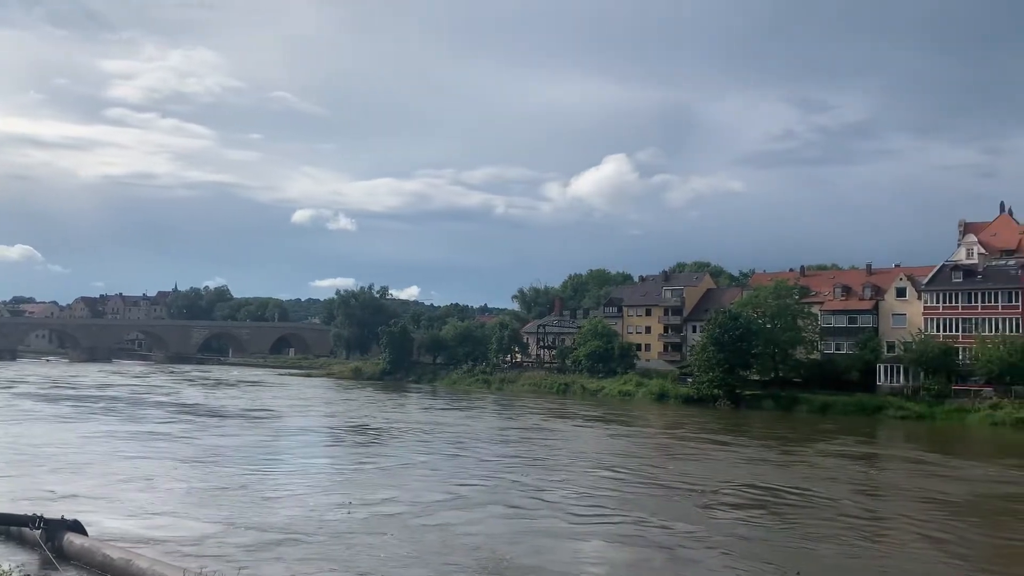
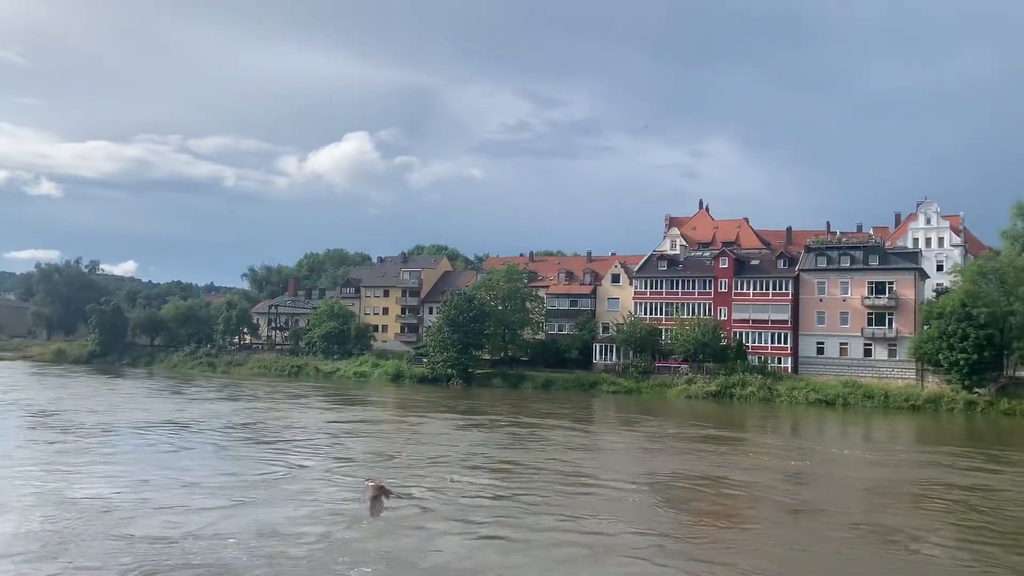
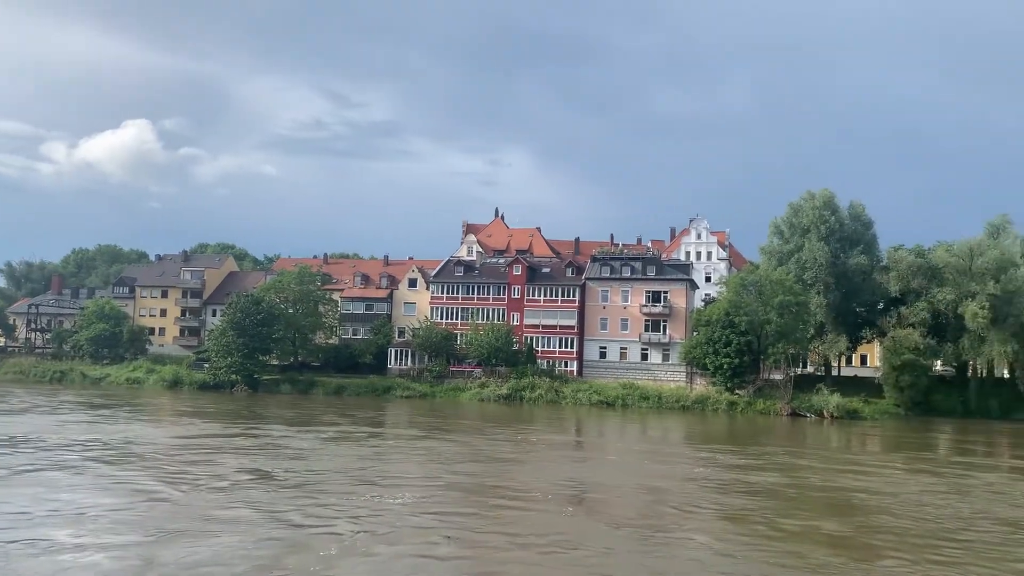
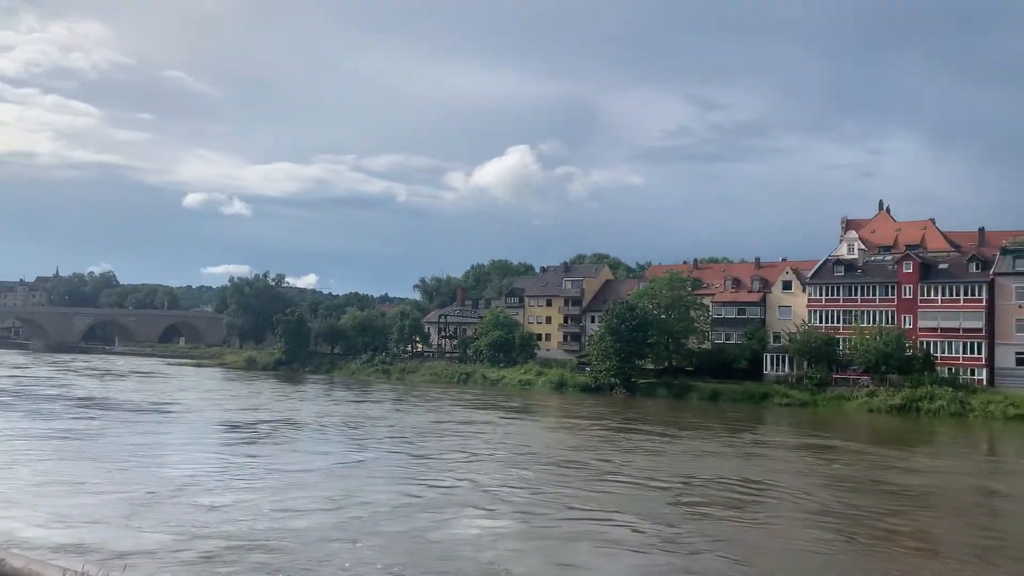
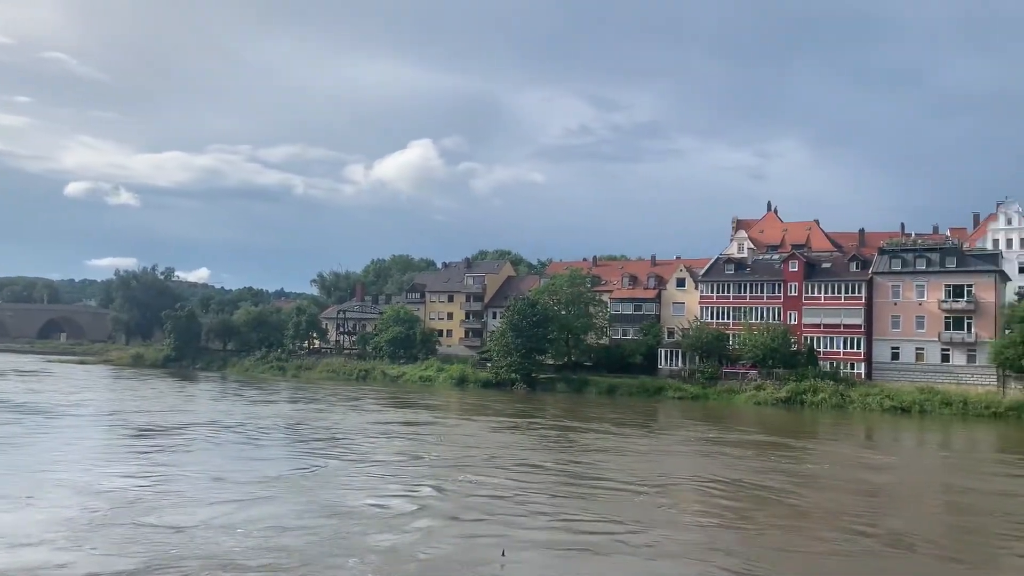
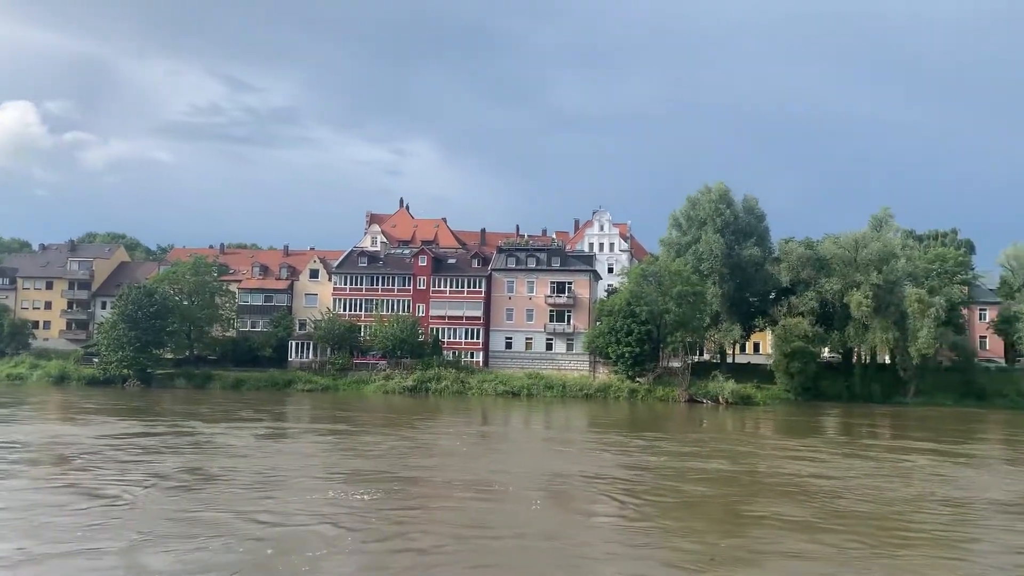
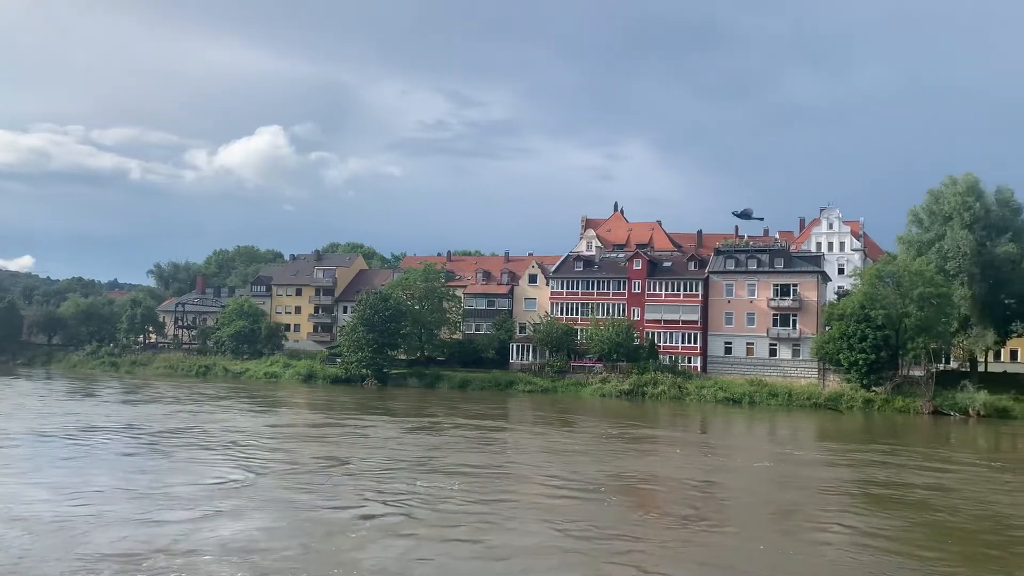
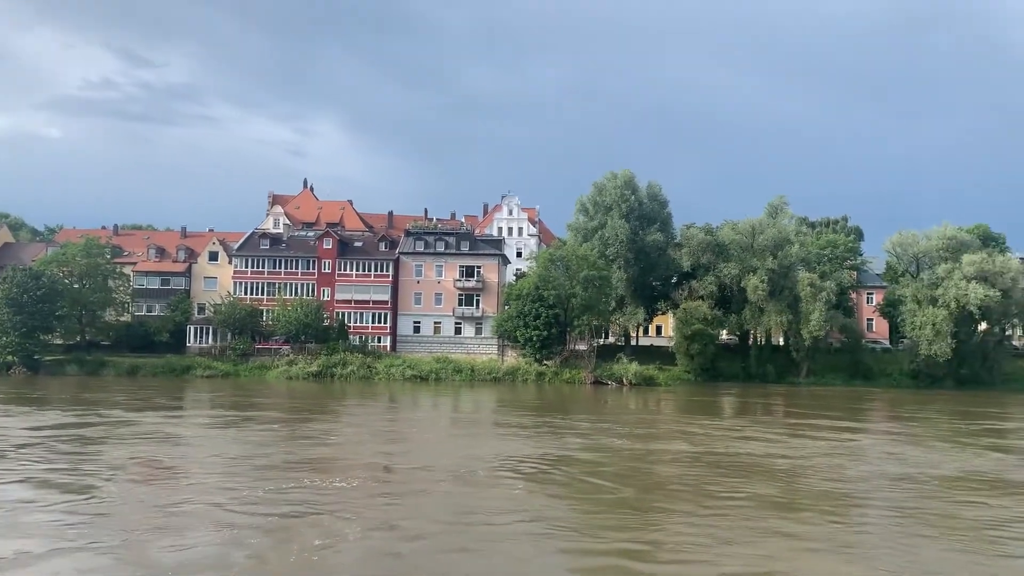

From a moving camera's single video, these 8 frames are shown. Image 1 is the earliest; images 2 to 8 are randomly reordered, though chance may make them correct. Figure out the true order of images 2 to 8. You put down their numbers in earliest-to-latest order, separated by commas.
4, 5, 2, 7, 3, 6, 8
